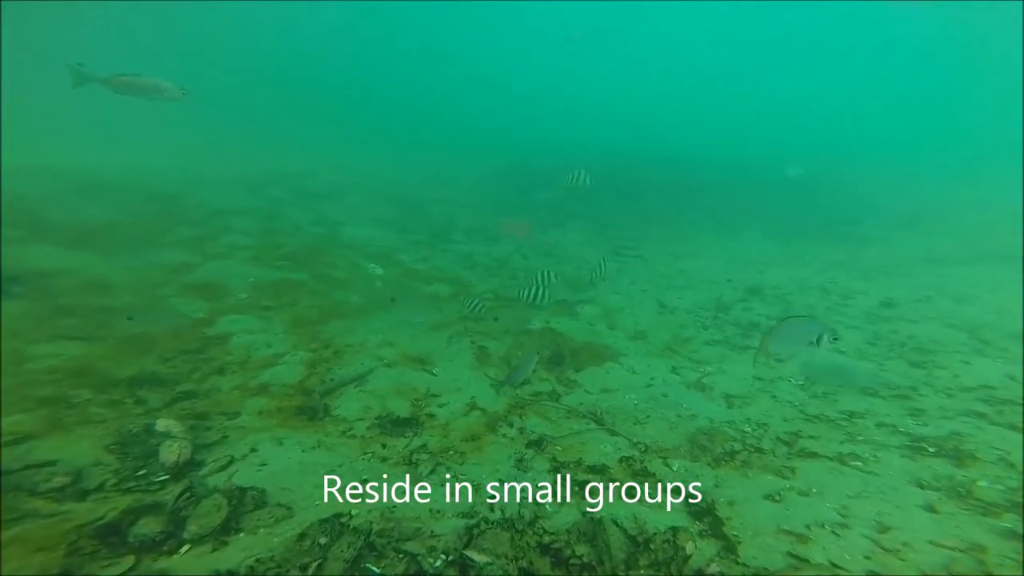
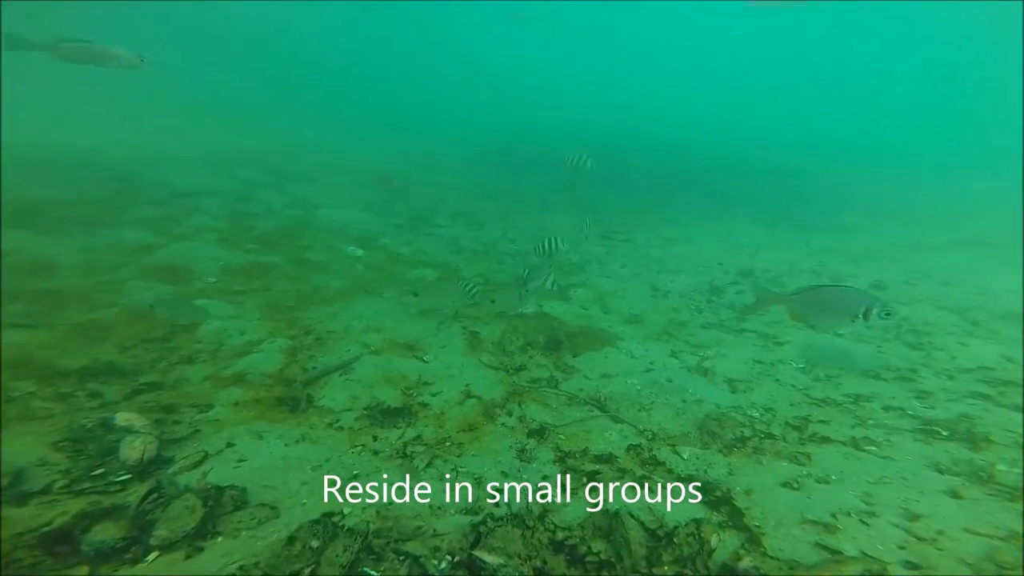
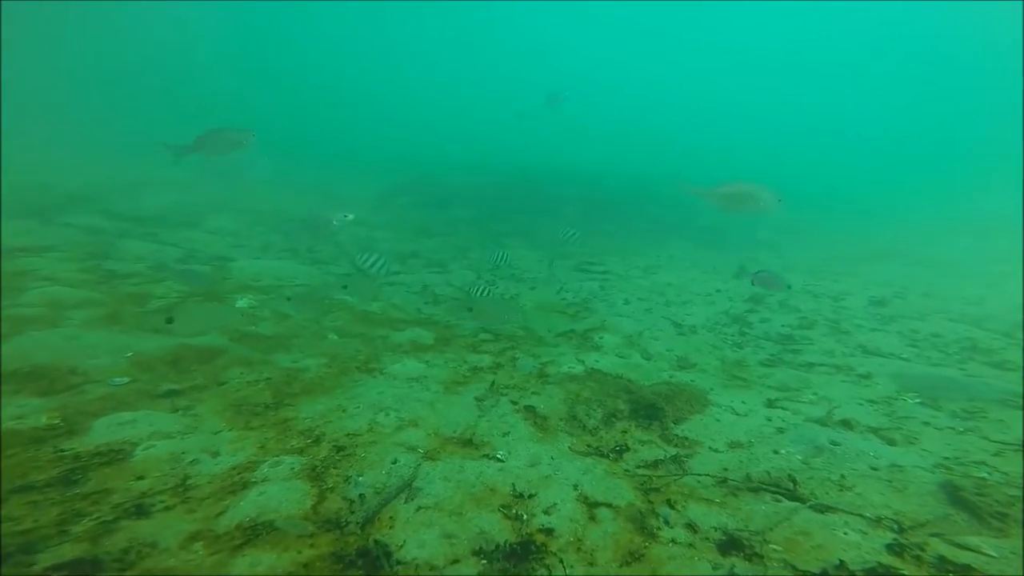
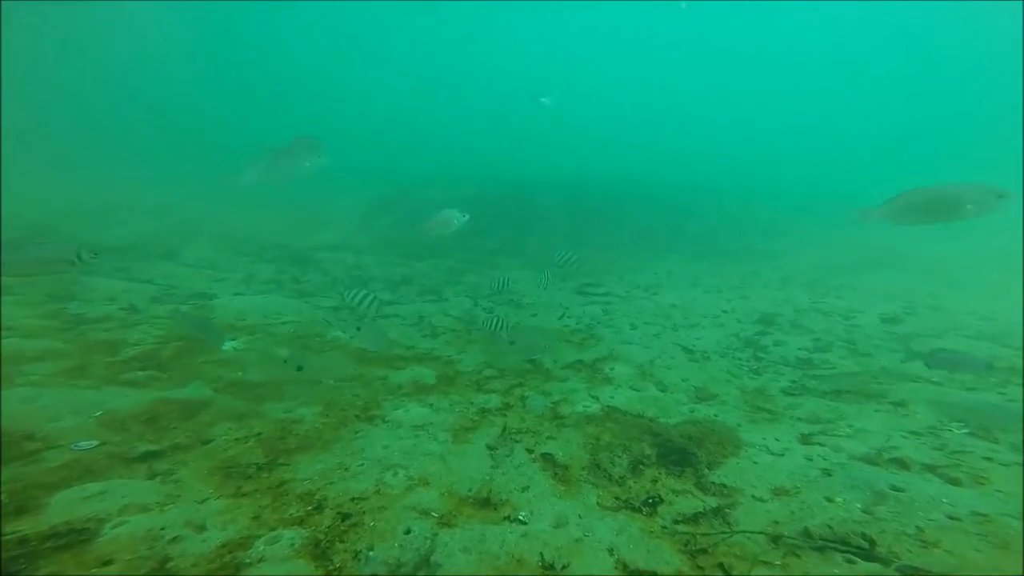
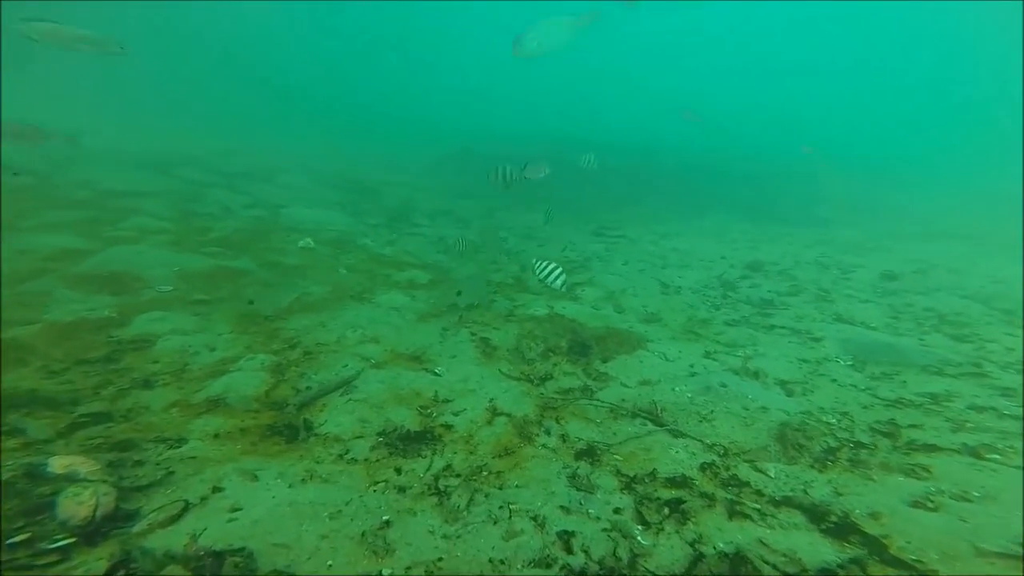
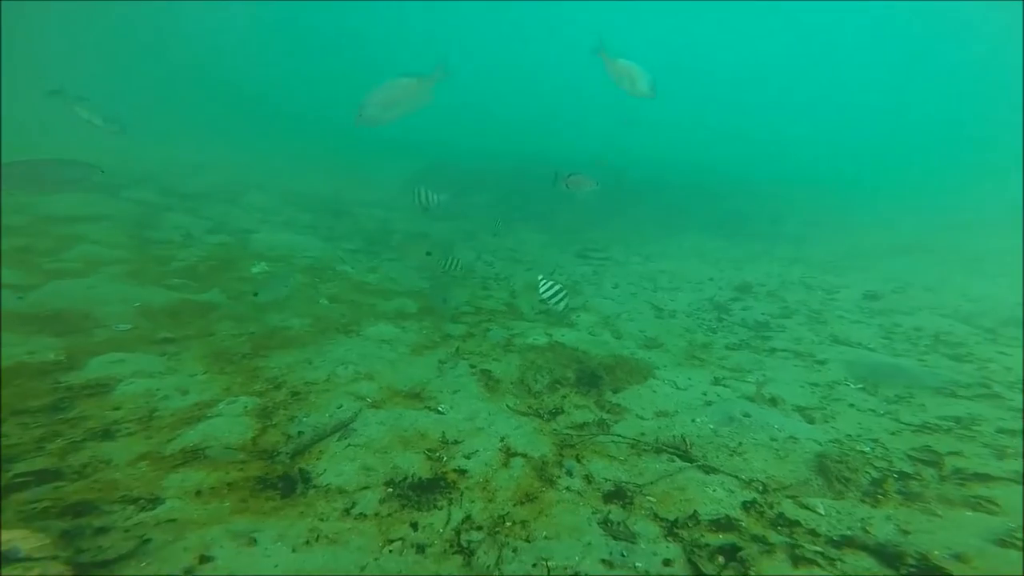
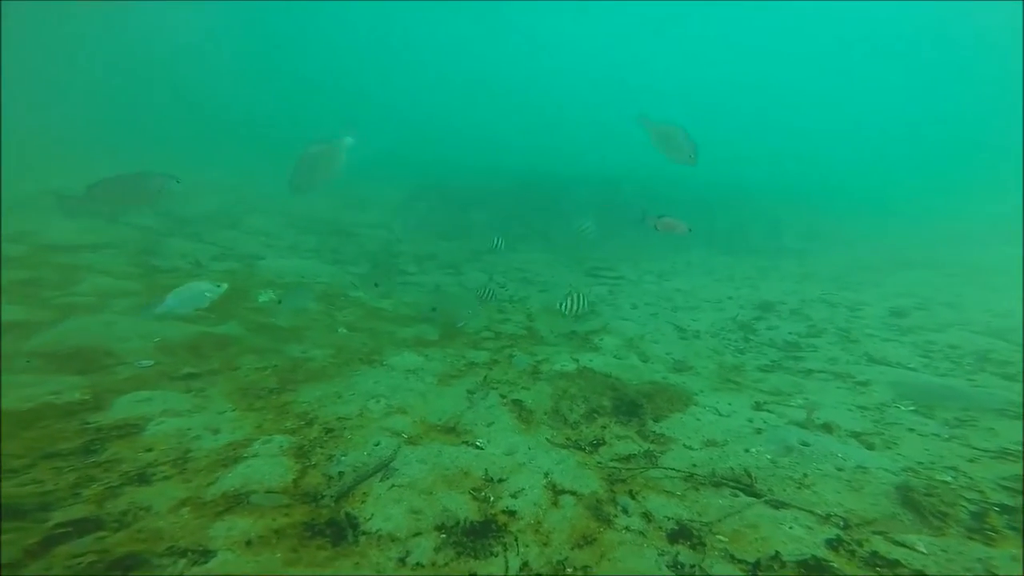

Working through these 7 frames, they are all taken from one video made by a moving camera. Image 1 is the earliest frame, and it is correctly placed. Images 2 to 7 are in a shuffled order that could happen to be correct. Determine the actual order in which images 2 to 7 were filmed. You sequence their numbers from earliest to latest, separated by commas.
2, 5, 6, 7, 3, 4
